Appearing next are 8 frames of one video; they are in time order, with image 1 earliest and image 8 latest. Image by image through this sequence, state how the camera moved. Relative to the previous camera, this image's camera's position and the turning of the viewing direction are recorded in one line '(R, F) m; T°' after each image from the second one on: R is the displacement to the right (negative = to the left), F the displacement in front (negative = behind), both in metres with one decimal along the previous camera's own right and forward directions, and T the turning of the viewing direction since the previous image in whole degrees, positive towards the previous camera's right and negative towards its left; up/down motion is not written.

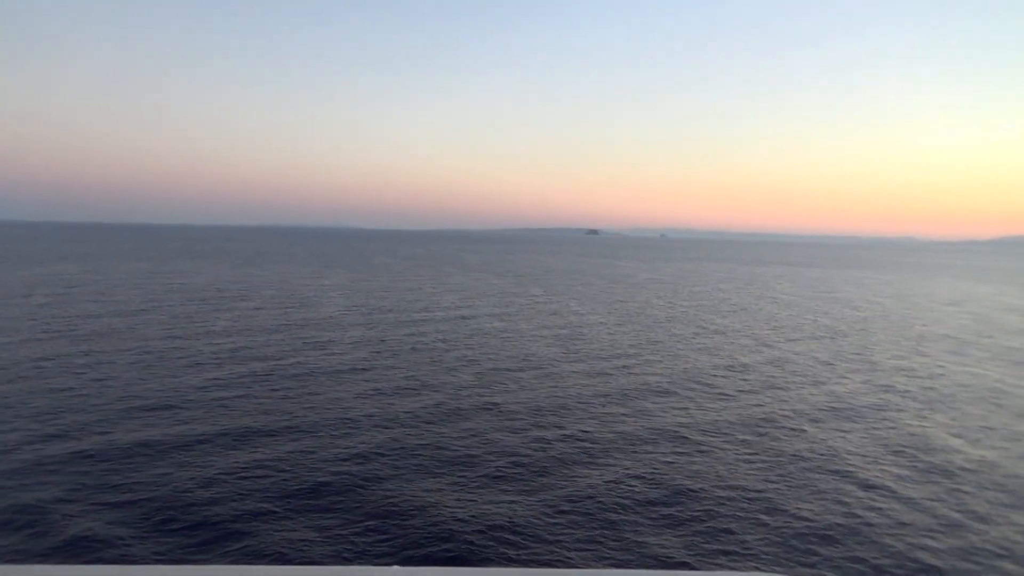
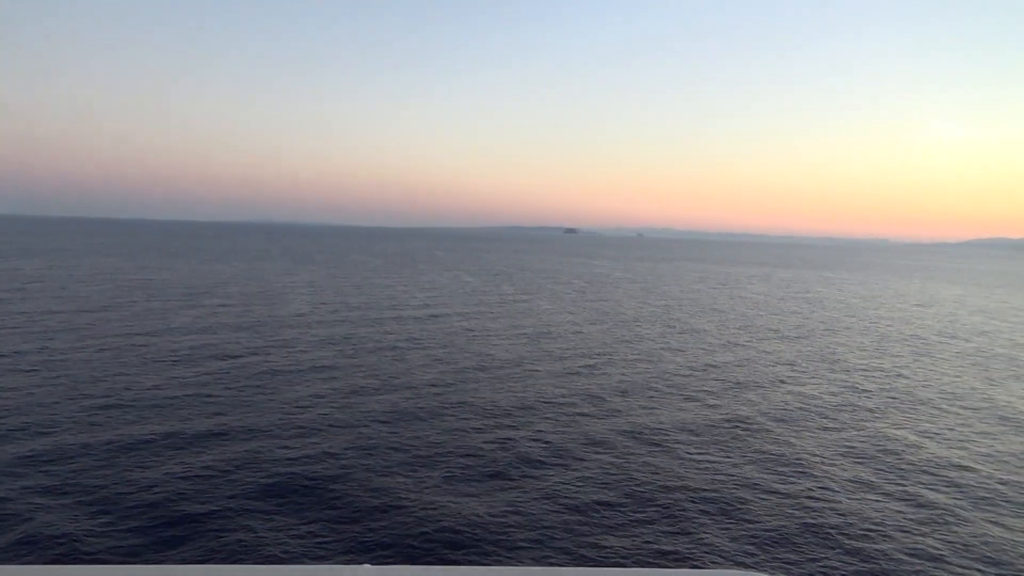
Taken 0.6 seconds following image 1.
(+1.0, +0.2) m; +1°
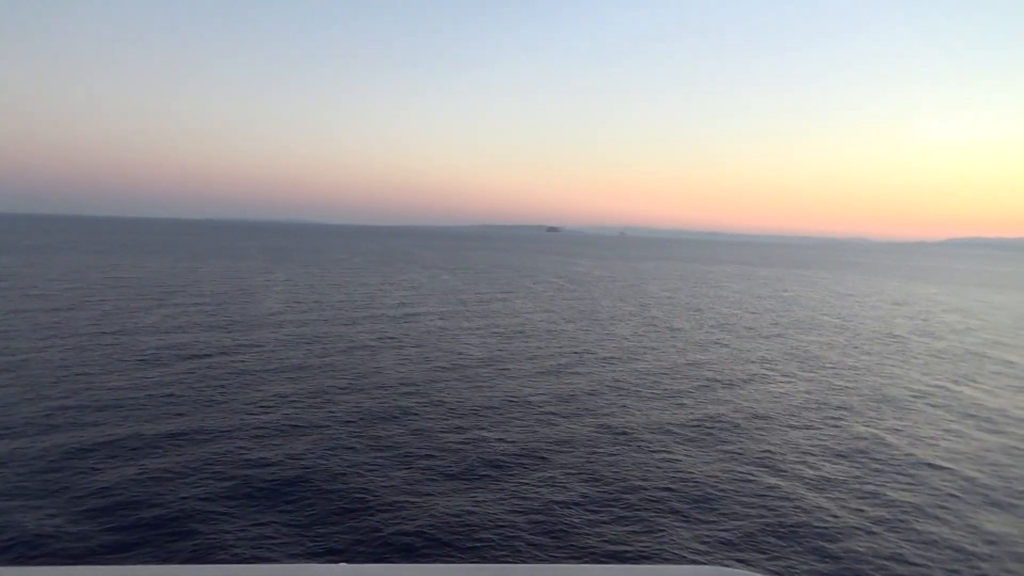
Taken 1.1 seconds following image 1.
(+0.8, +0.2) m; +1°
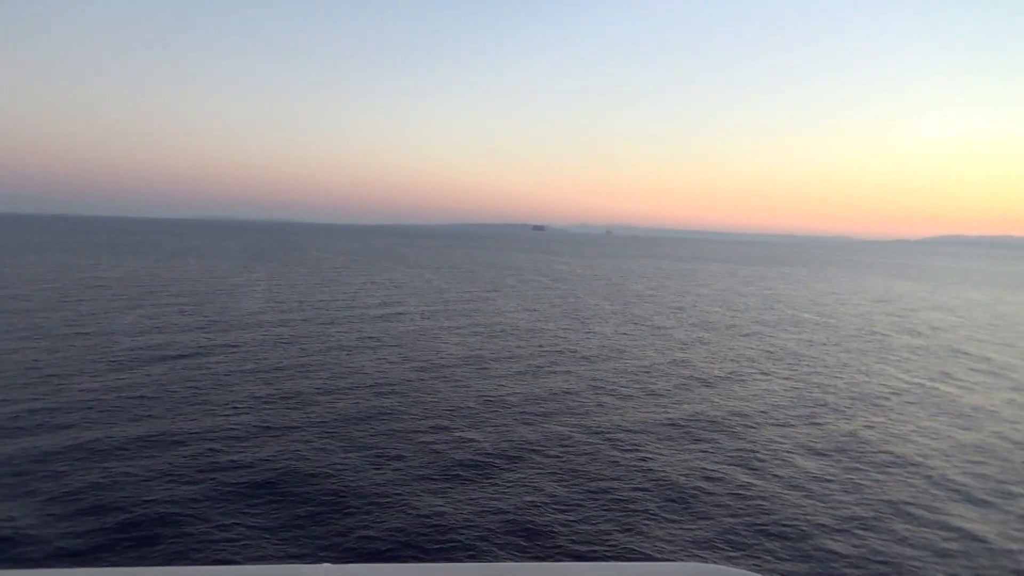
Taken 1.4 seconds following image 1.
(+0.6, +0.1) m; +1°
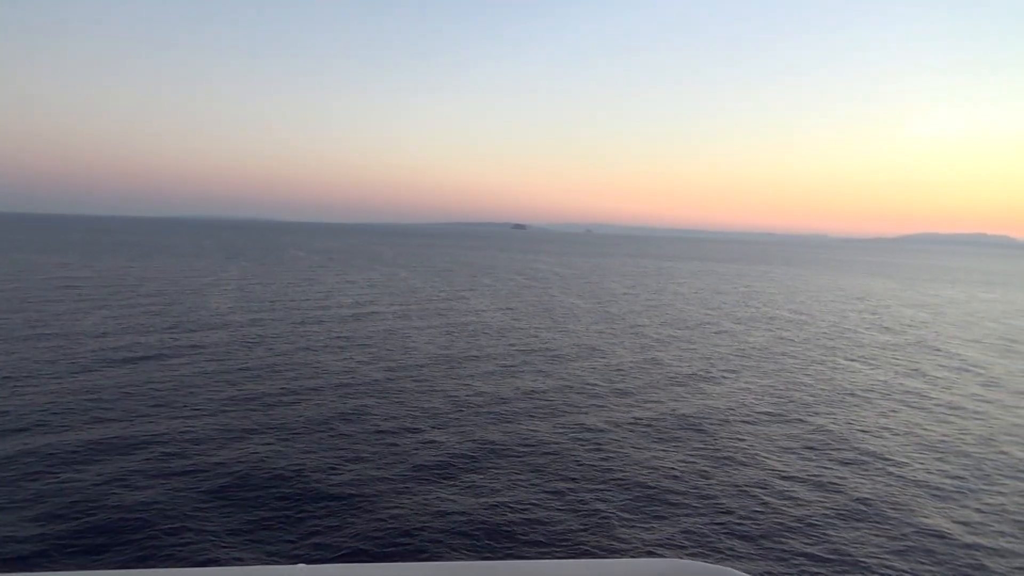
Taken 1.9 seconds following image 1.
(+0.8, +0.1) m; +1°
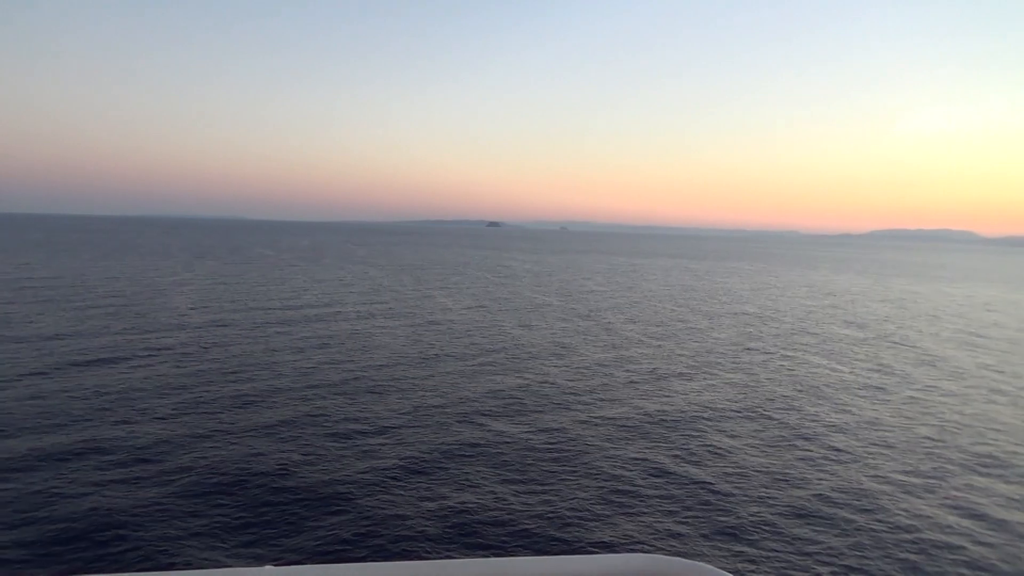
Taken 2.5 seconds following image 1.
(+1.1, +0.2) m; +2°
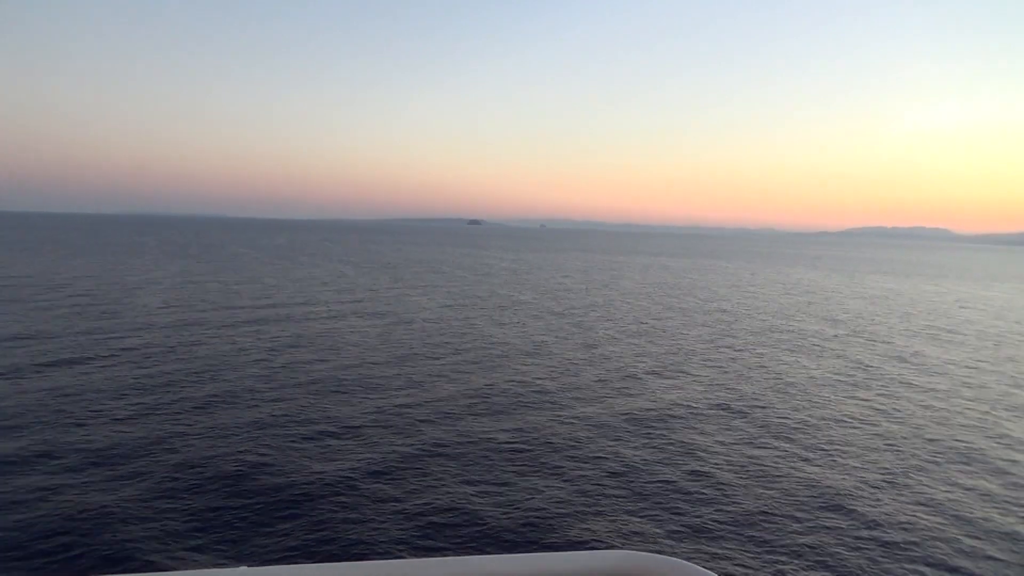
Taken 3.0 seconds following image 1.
(+0.8, +0.1) m; +1°
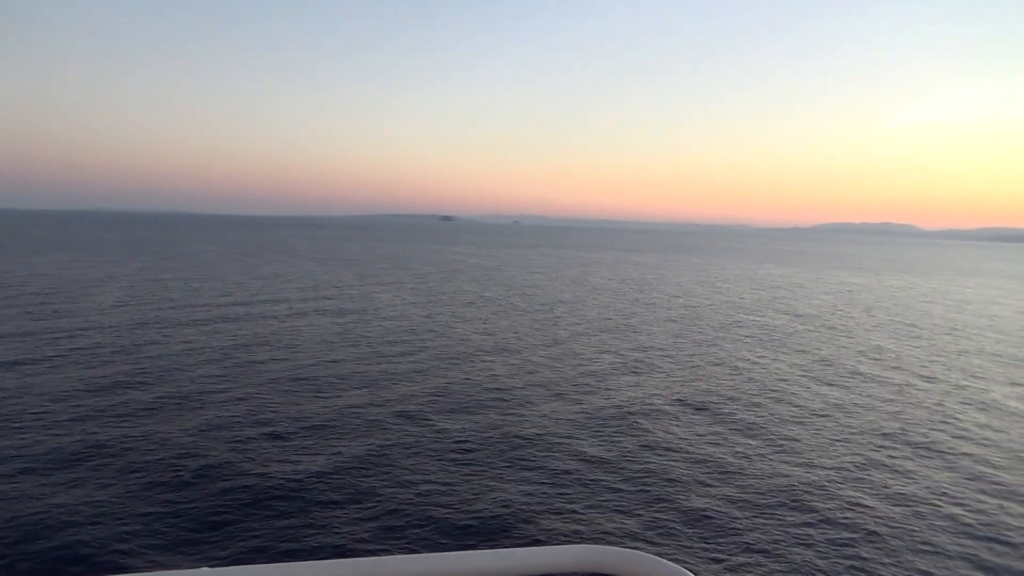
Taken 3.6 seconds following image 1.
(+1.0, +0.2) m; +2°
